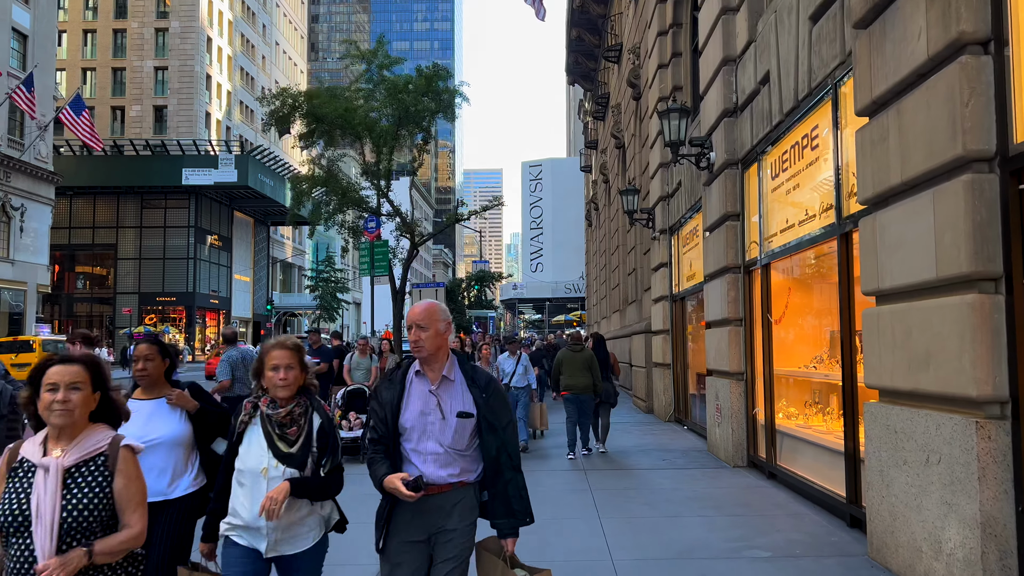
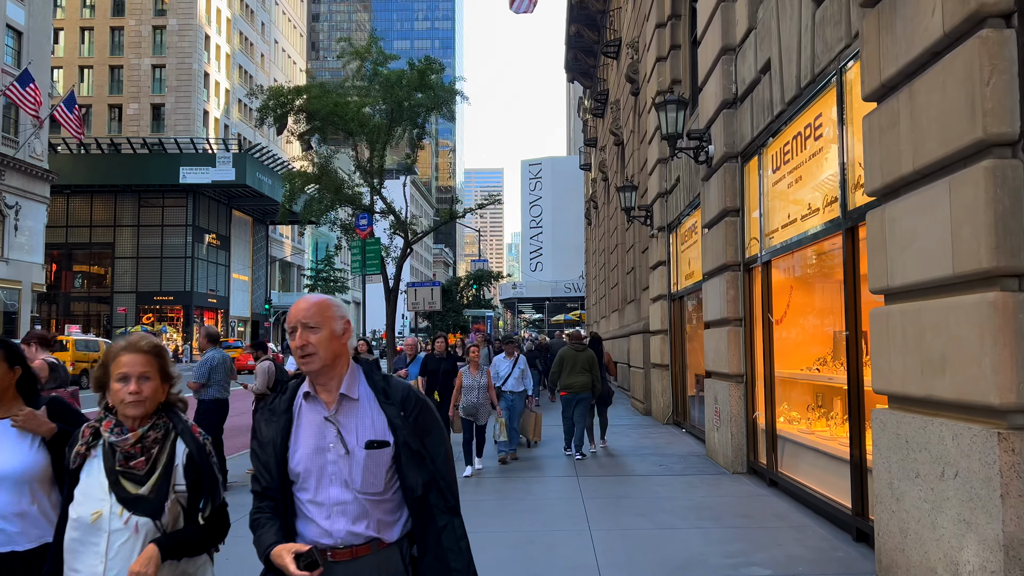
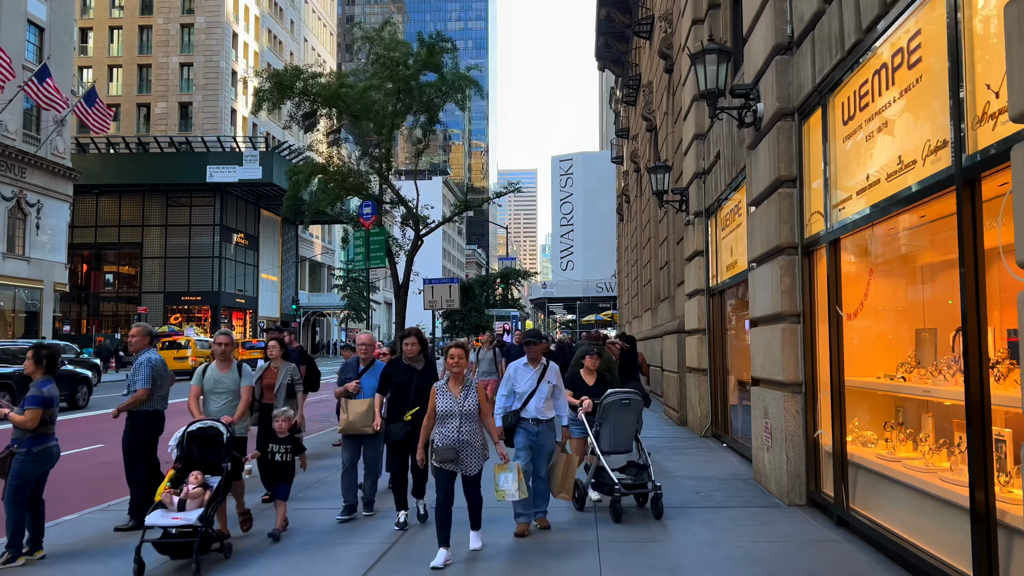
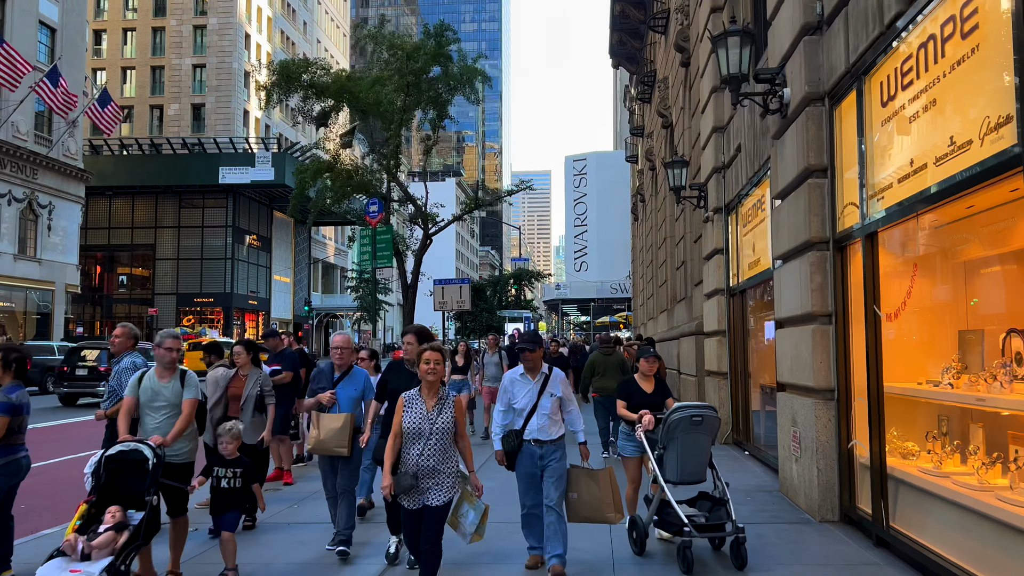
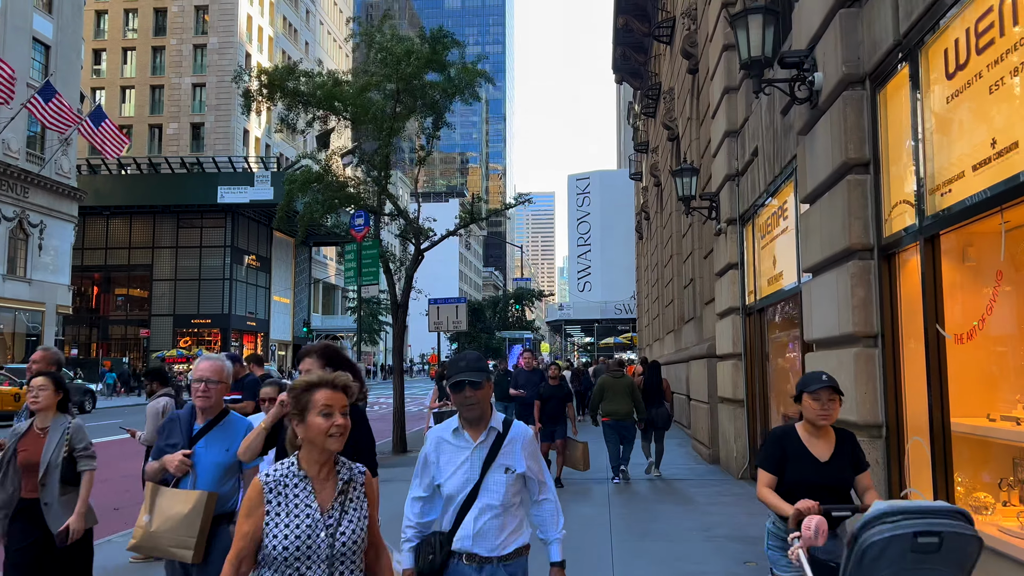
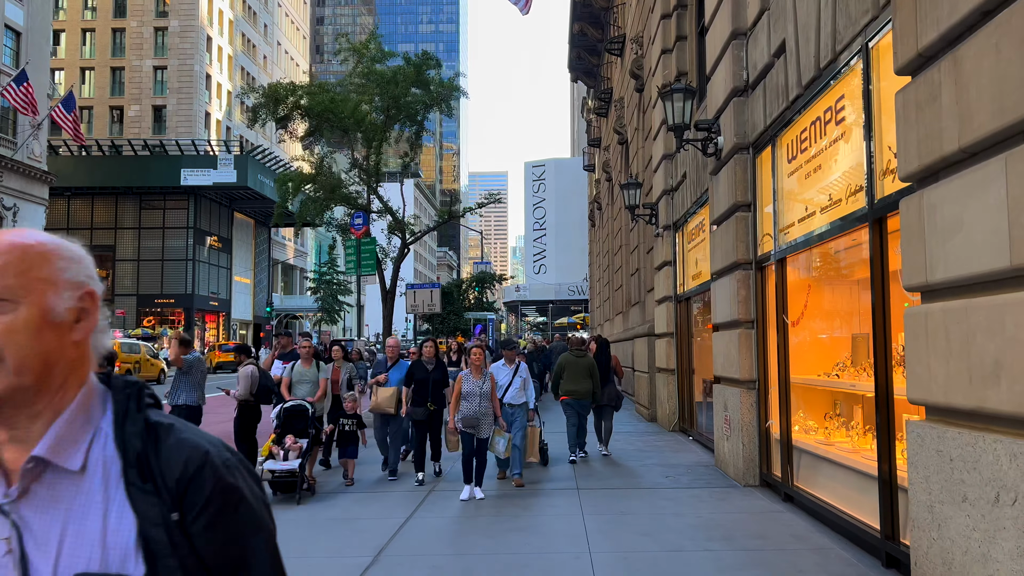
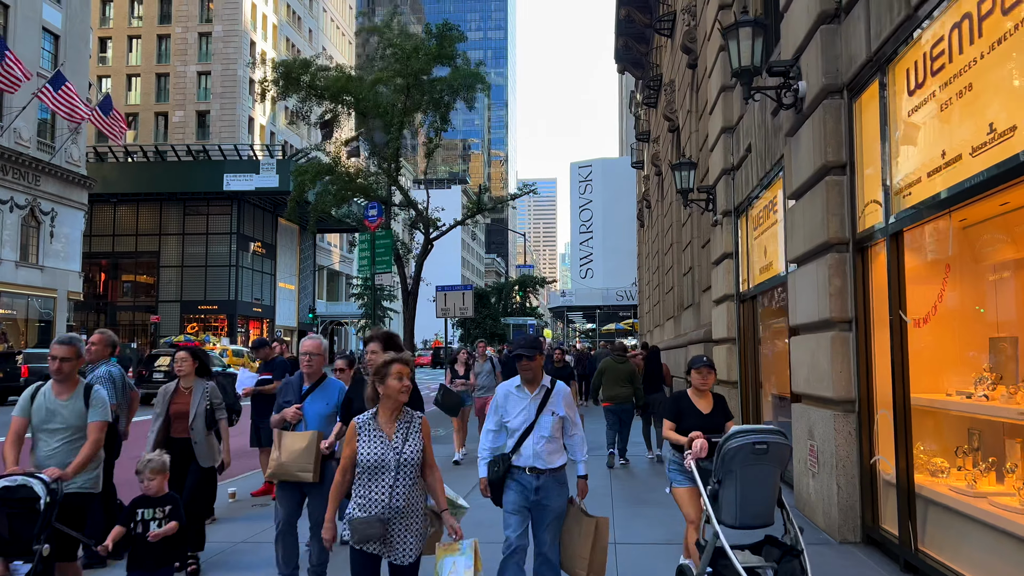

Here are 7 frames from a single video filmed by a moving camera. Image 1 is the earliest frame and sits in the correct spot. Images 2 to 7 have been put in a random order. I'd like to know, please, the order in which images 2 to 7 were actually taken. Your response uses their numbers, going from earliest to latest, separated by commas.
2, 6, 3, 4, 7, 5
